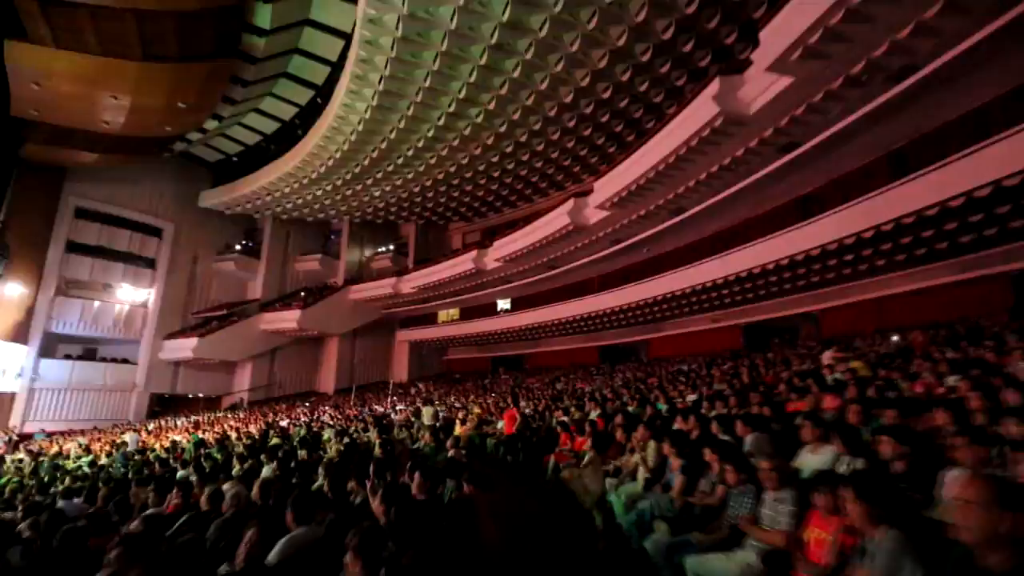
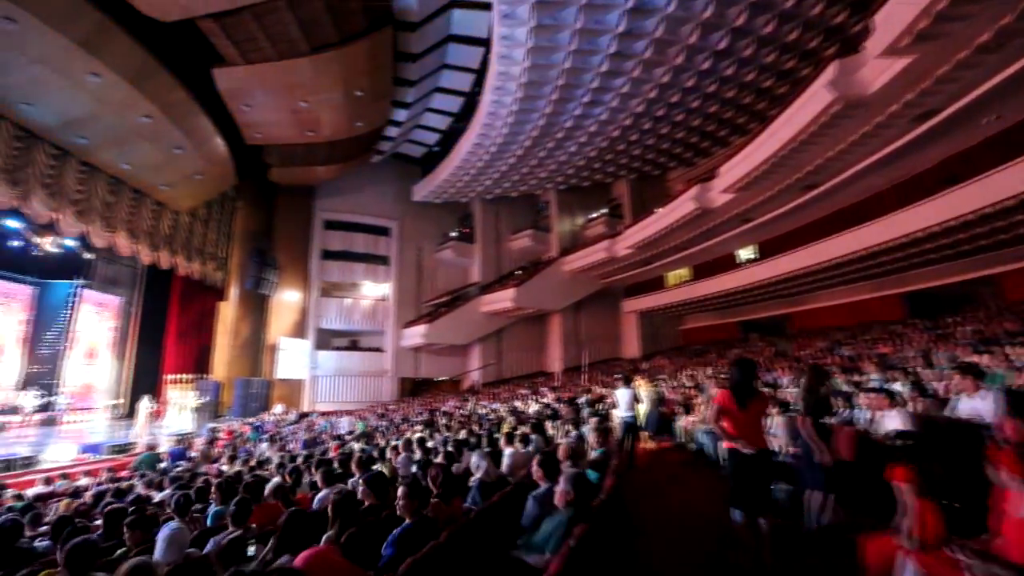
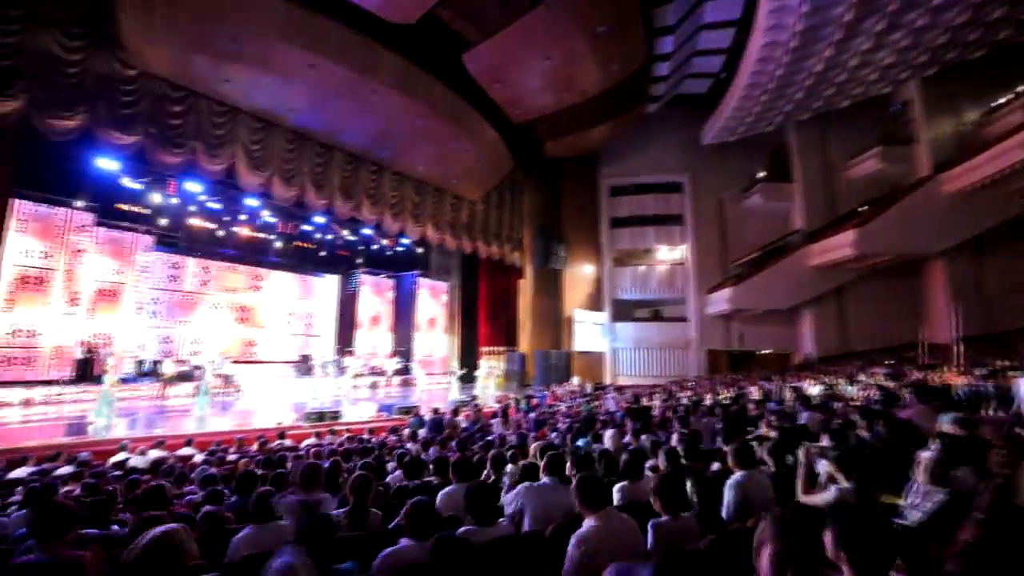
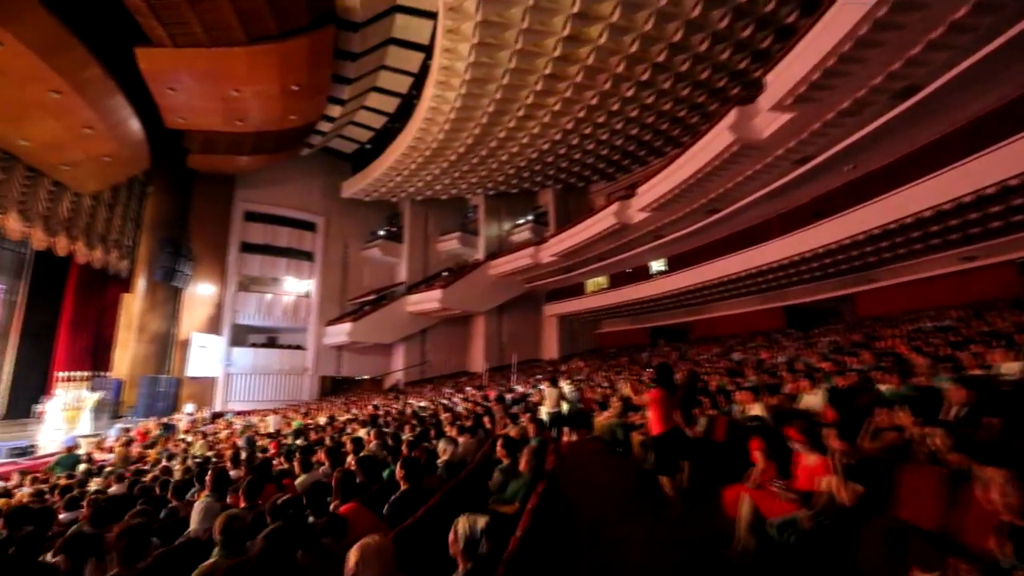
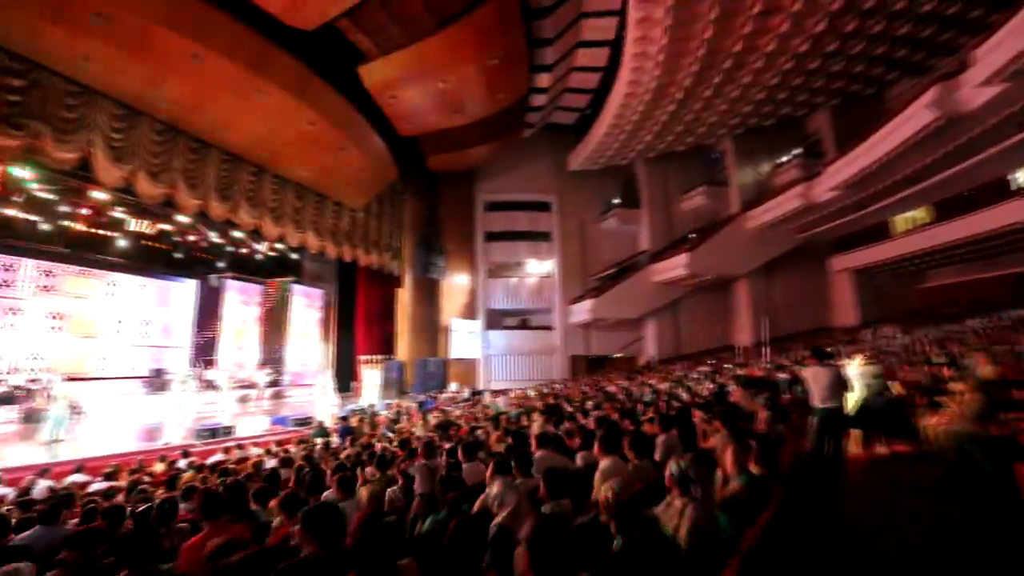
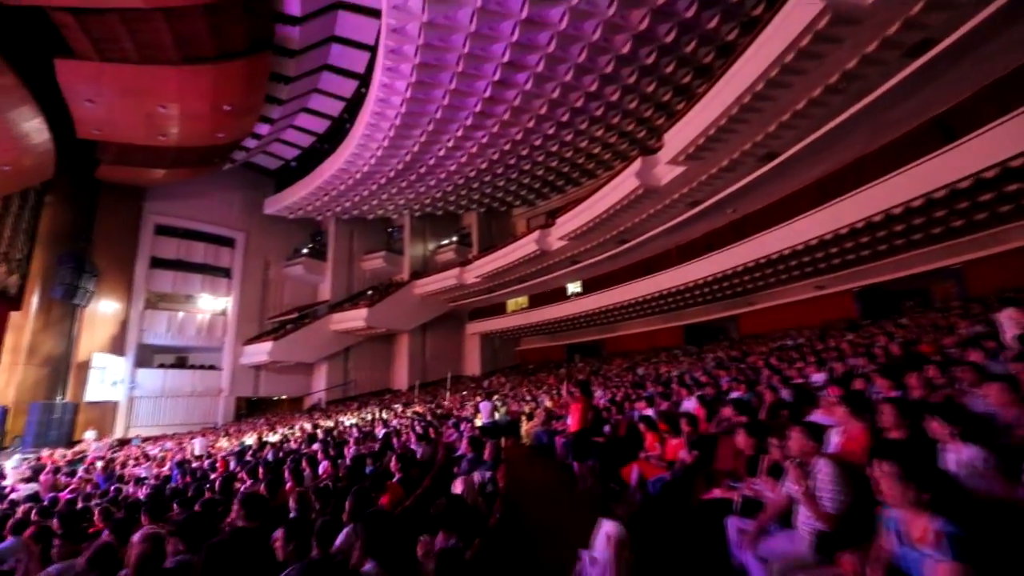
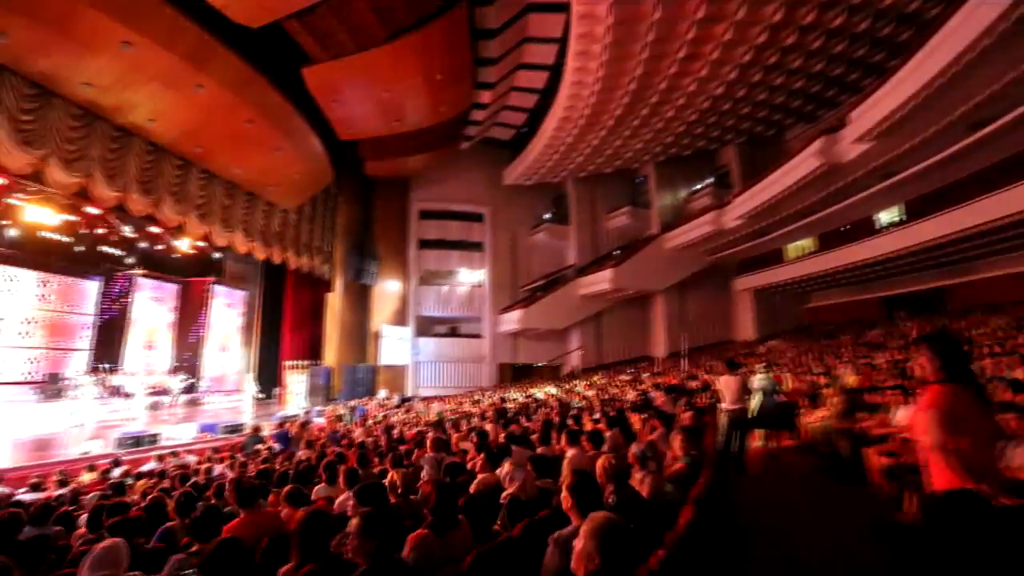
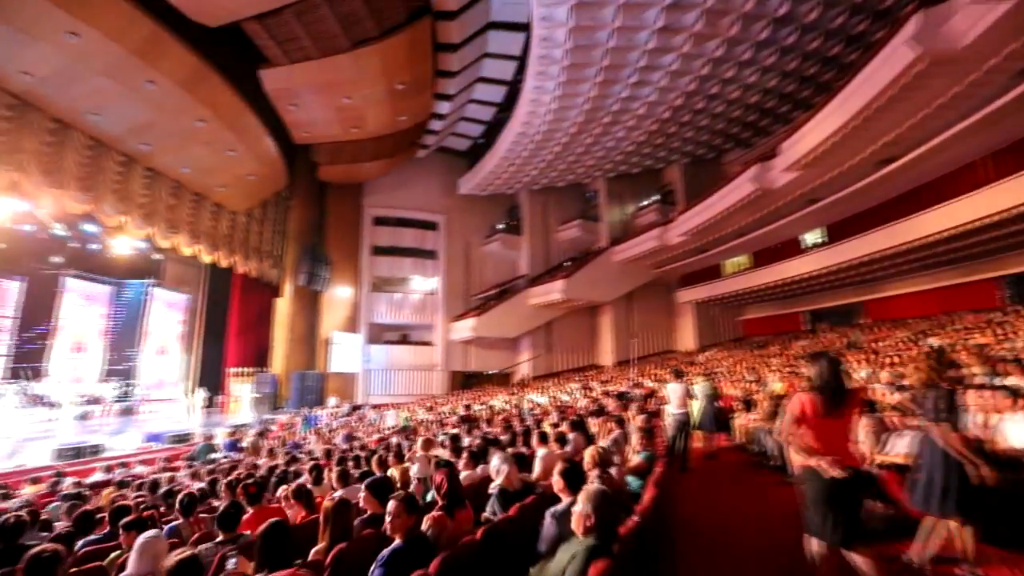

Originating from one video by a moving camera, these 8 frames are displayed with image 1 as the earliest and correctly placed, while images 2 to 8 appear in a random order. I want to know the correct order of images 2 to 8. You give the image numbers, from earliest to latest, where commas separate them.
6, 4, 2, 8, 7, 5, 3
